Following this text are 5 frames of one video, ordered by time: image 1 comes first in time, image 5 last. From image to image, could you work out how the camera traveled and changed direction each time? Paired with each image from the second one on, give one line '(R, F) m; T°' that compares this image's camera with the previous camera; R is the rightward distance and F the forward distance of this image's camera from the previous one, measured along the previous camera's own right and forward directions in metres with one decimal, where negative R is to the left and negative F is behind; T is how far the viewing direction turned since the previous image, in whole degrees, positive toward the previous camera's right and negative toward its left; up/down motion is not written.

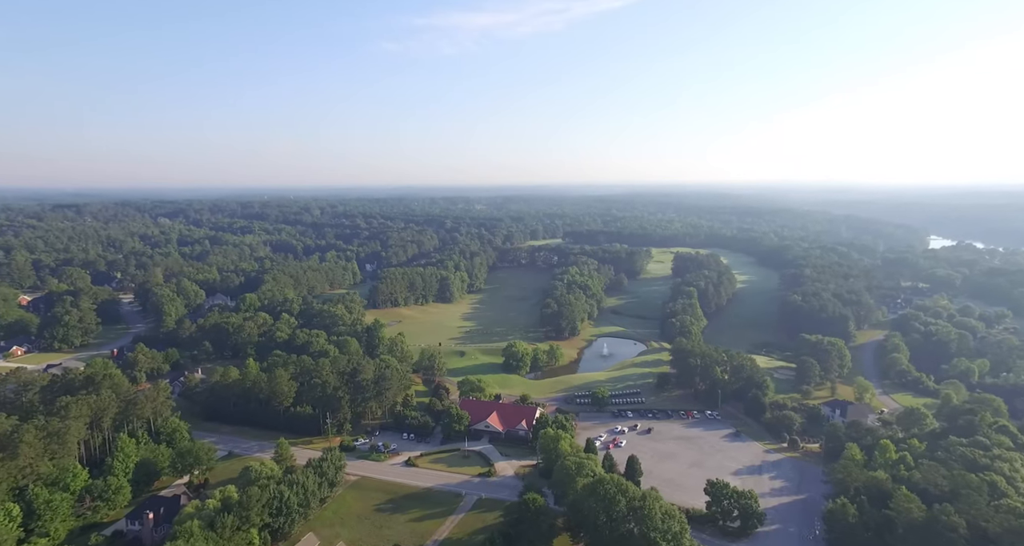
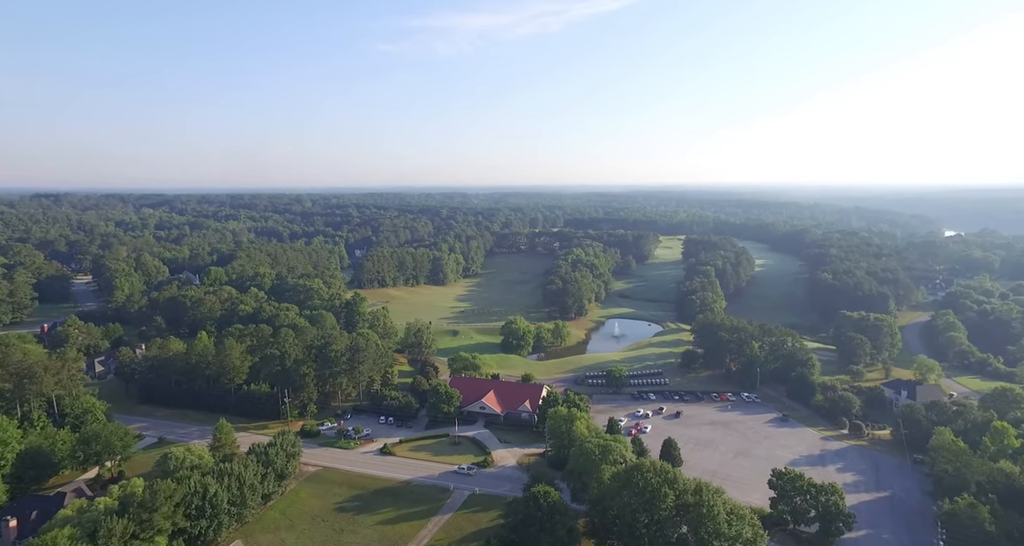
(-0.3, +13.1) m; 0°
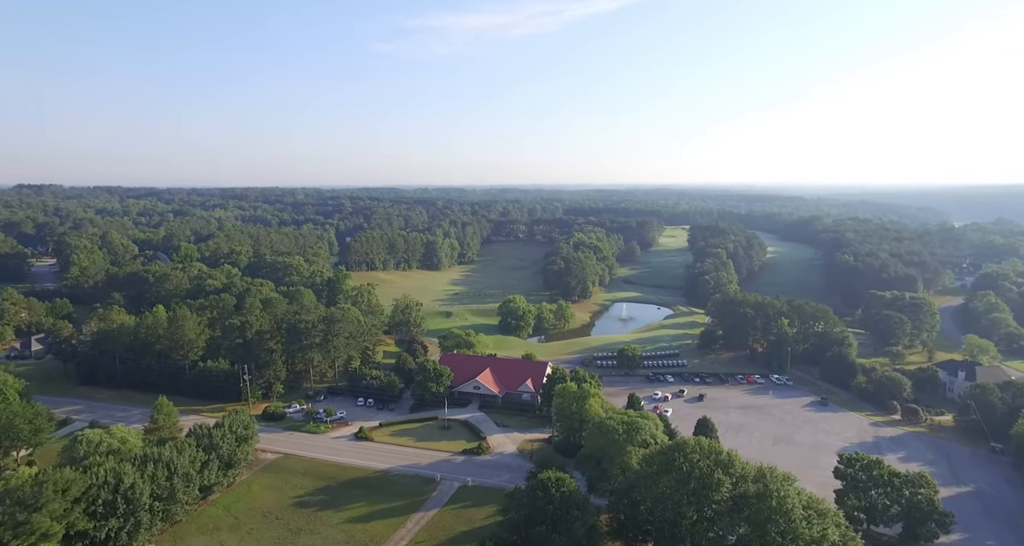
(-0.2, +8.4) m; 0°
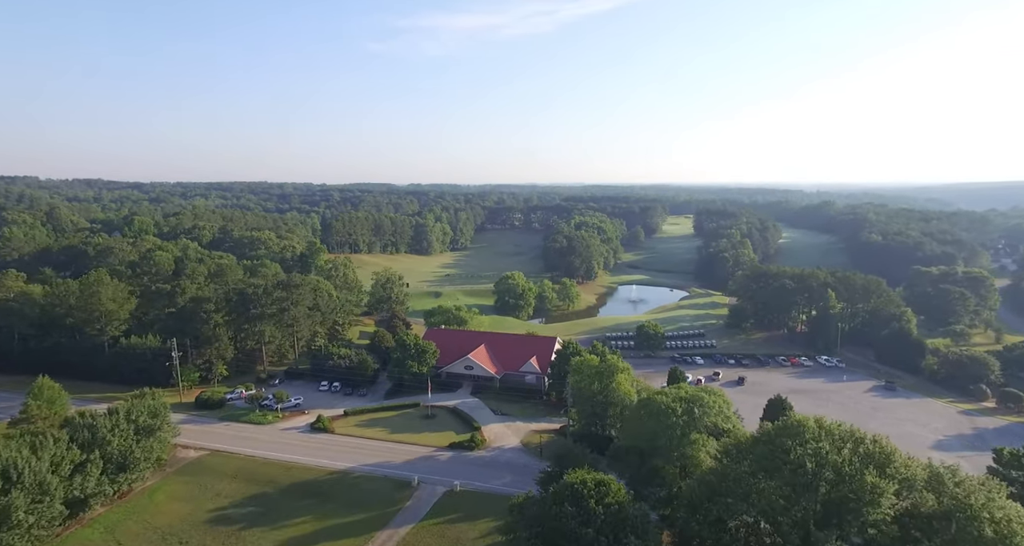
(-0.4, +10.1) m; 0°
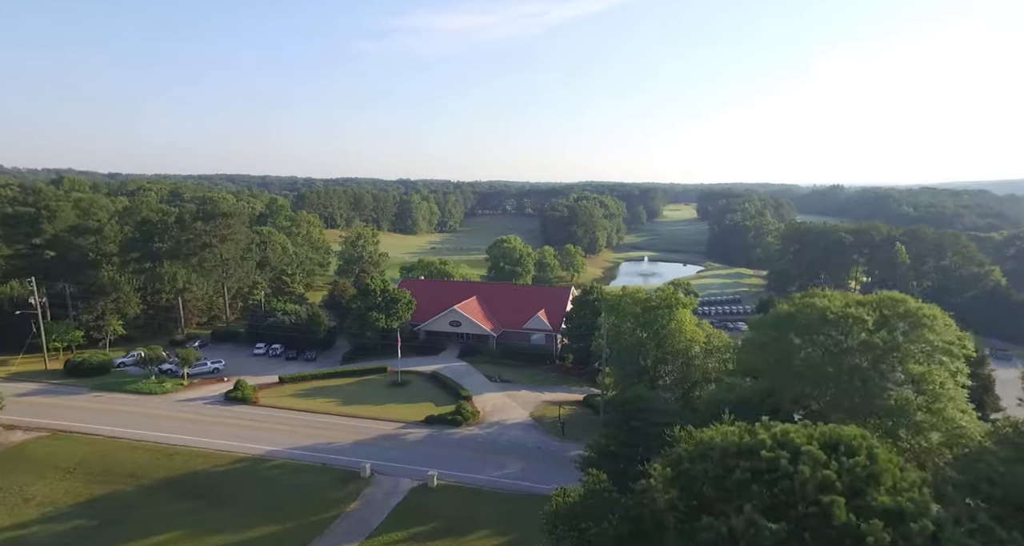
(-0.5, +10.6) m; +1°
